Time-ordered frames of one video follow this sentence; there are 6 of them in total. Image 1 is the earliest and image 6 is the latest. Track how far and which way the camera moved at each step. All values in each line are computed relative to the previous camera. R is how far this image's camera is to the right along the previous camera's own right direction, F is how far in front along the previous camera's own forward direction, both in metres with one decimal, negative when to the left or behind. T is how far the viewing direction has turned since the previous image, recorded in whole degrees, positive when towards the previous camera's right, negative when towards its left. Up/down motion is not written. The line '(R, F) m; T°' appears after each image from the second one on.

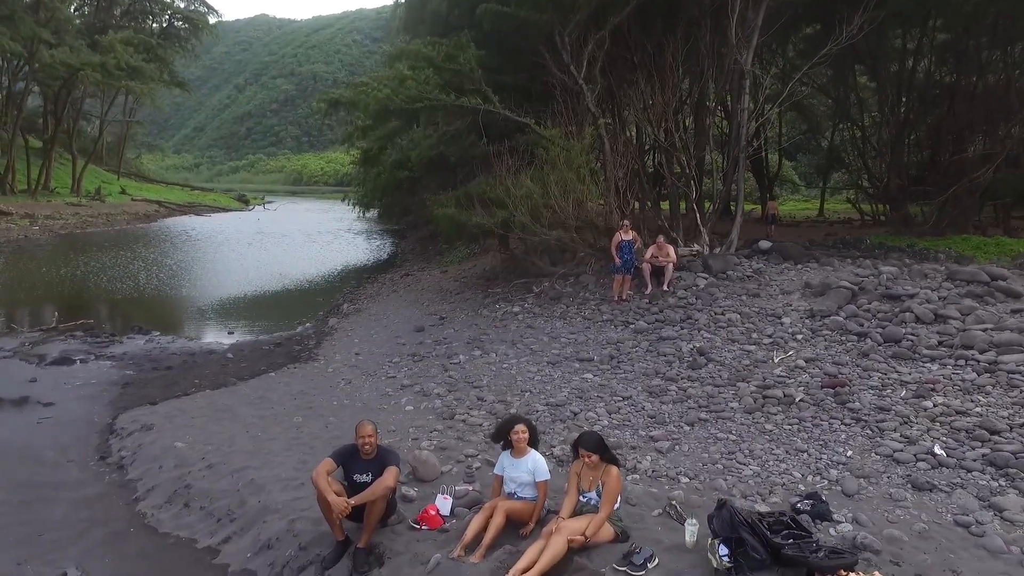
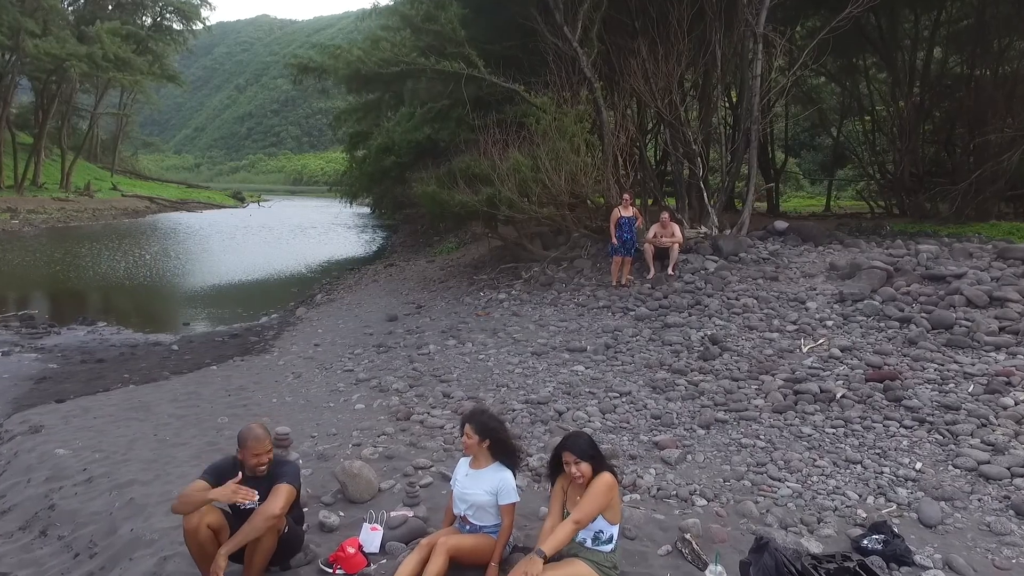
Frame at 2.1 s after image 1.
(+0.2, +1.4) m; 0°
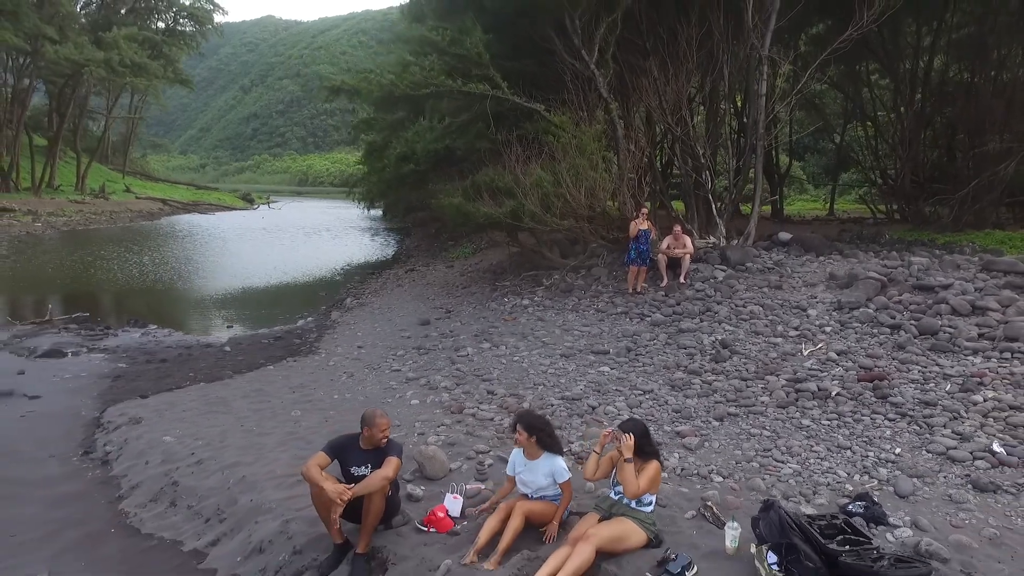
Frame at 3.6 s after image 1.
(-0.3, -0.9) m; 0°
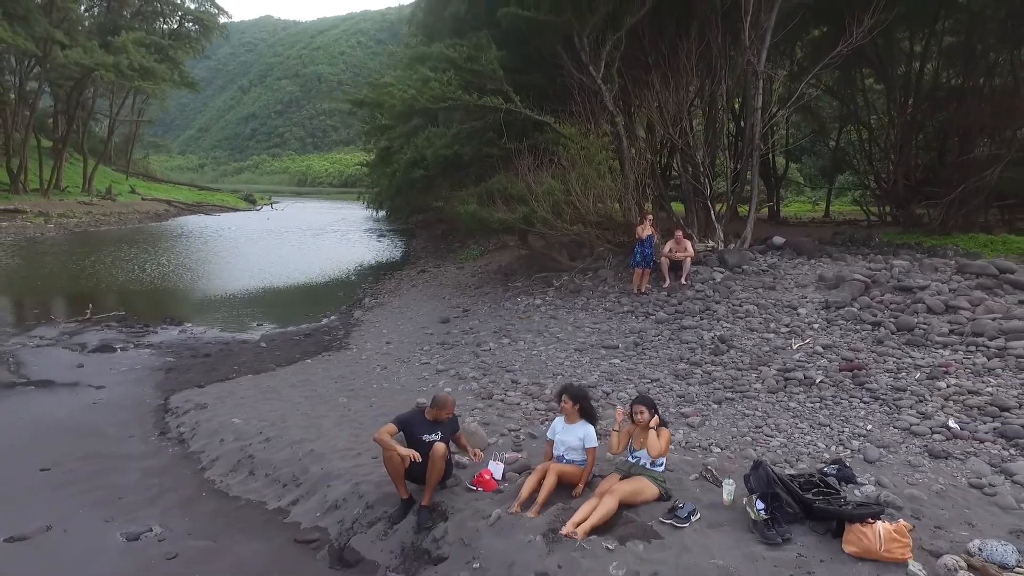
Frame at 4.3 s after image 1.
(-0.3, -0.9) m; 0°
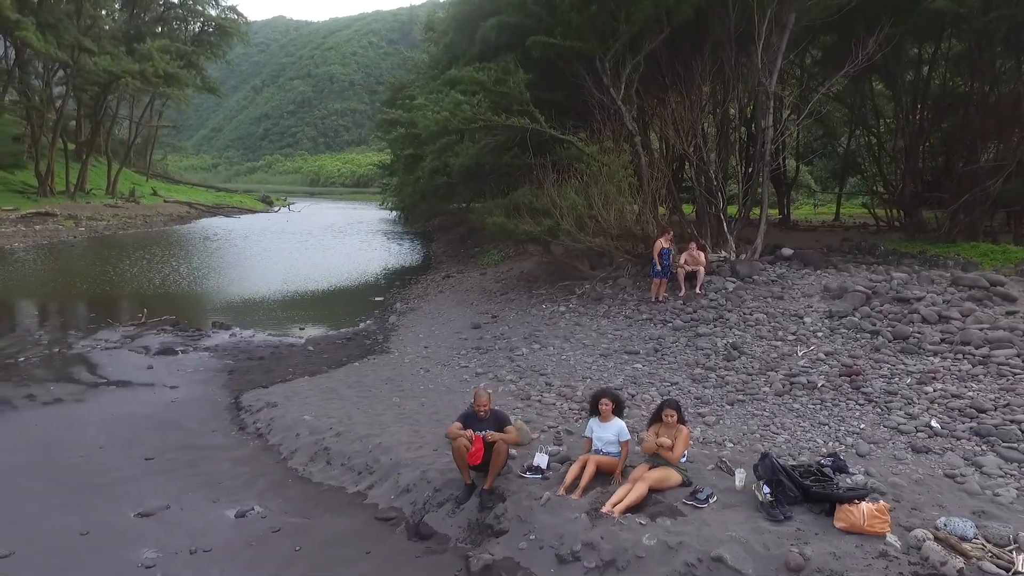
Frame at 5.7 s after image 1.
(-0.3, -1.0) m; -1°
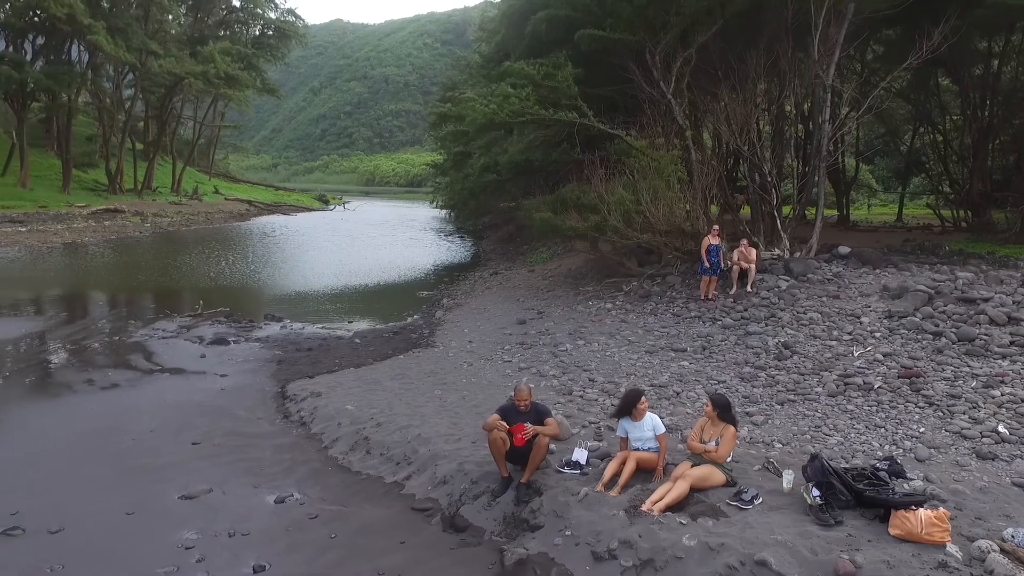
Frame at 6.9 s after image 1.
(+0.1, +0.1) m; -4°
